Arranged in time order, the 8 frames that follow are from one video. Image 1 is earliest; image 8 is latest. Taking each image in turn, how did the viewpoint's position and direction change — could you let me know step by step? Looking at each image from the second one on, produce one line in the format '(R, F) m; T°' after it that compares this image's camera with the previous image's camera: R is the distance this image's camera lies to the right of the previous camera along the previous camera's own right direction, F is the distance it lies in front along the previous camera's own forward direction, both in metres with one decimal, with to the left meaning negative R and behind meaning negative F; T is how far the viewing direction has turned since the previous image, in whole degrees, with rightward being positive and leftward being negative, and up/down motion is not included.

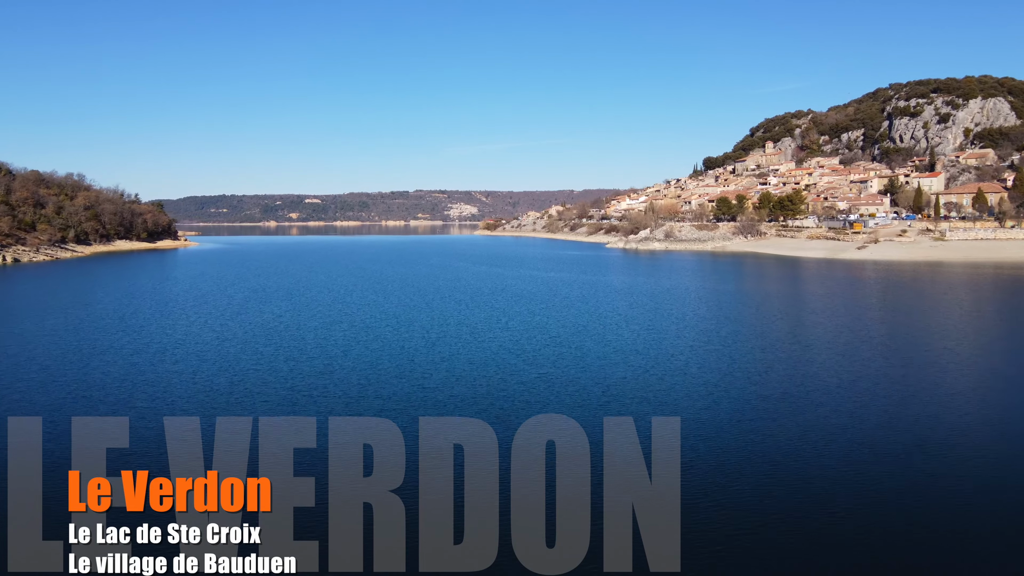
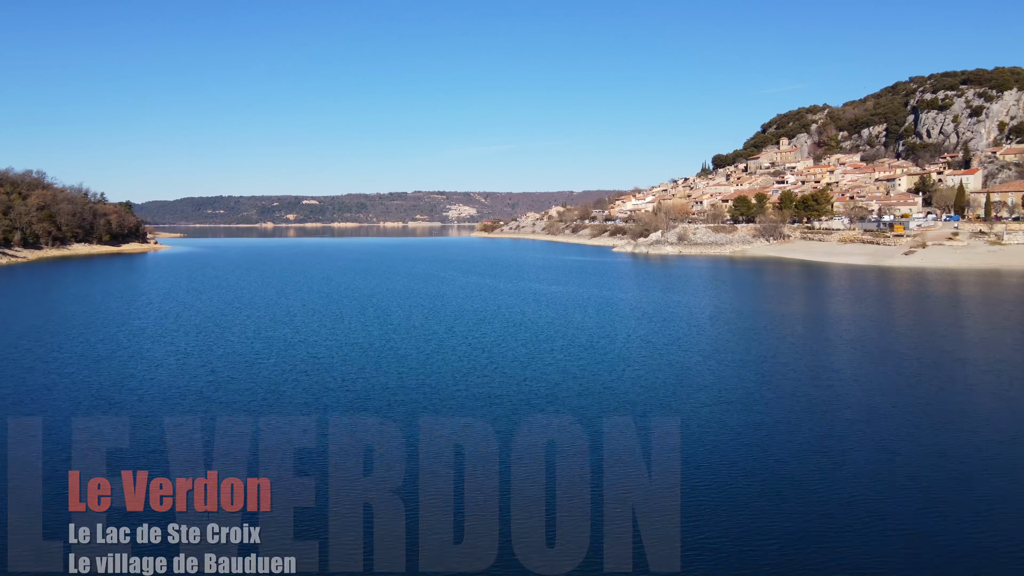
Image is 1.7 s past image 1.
(+0.1, +4.5) m; 0°
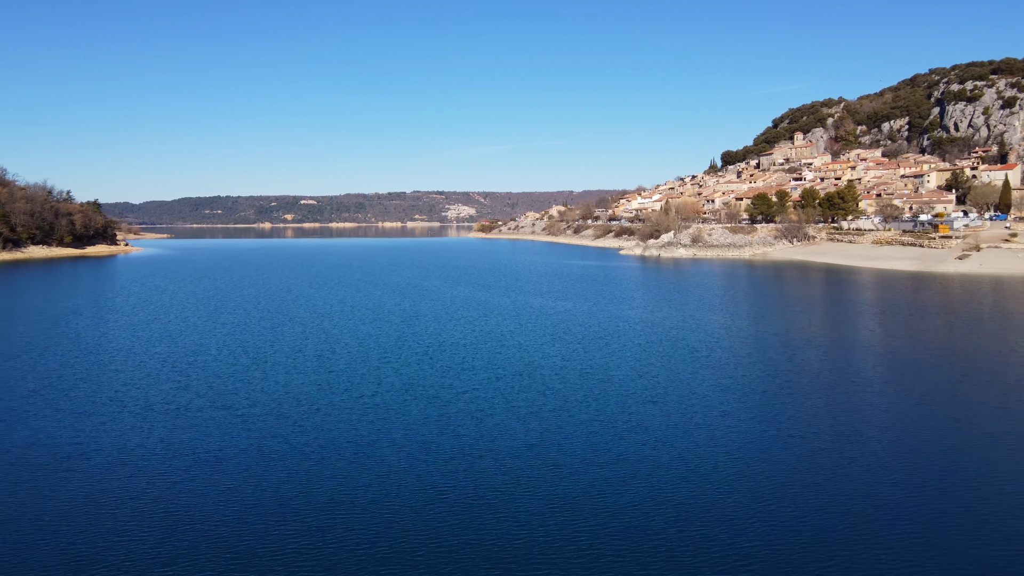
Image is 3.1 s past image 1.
(+0.1, +3.8) m; 0°
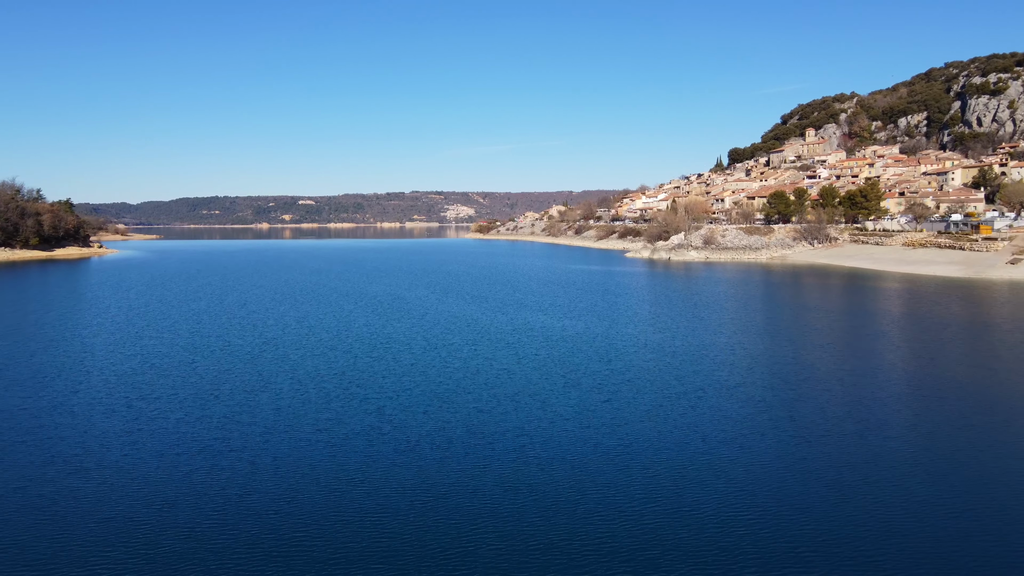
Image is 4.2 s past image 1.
(0.0, +2.9) m; 0°
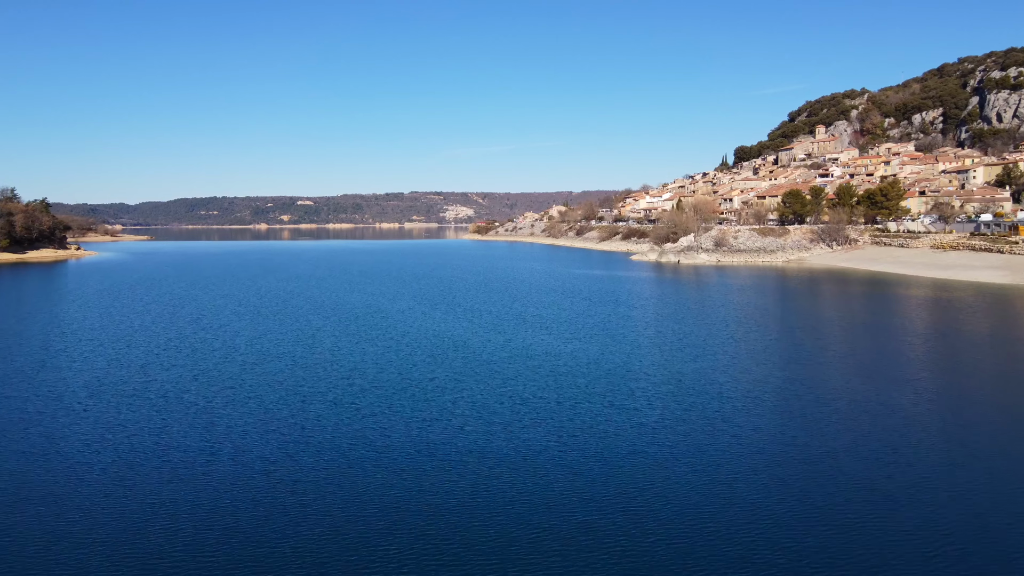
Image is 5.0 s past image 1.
(0.0, +2.3) m; 0°
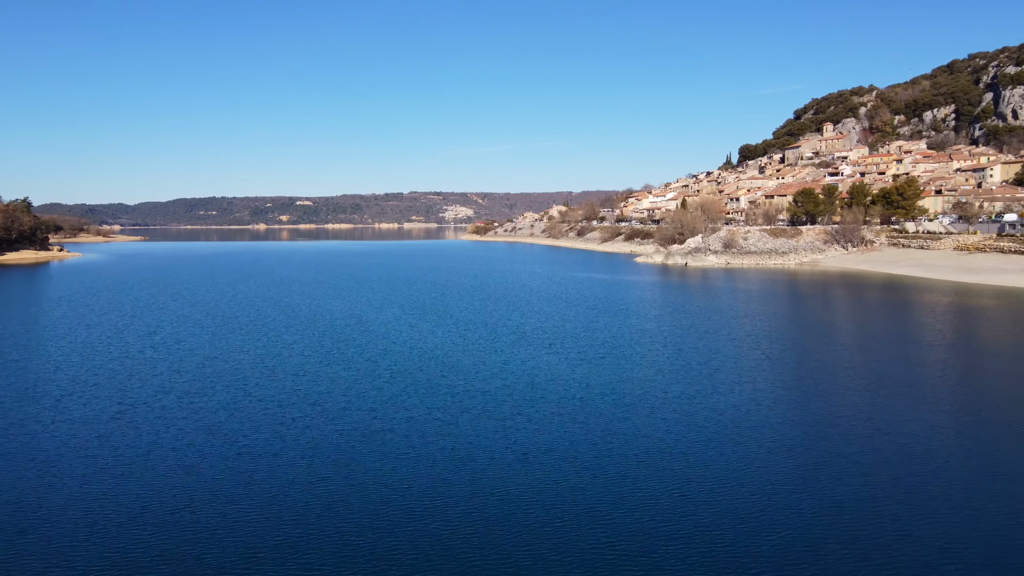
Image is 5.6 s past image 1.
(0.0, +1.6) m; 0°
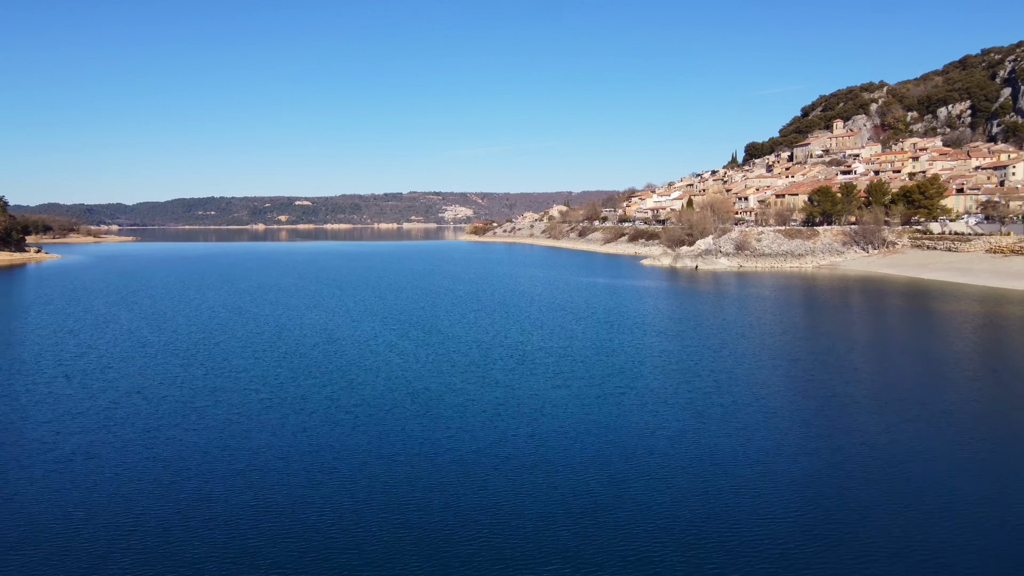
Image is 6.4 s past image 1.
(0.0, +1.9) m; 0°
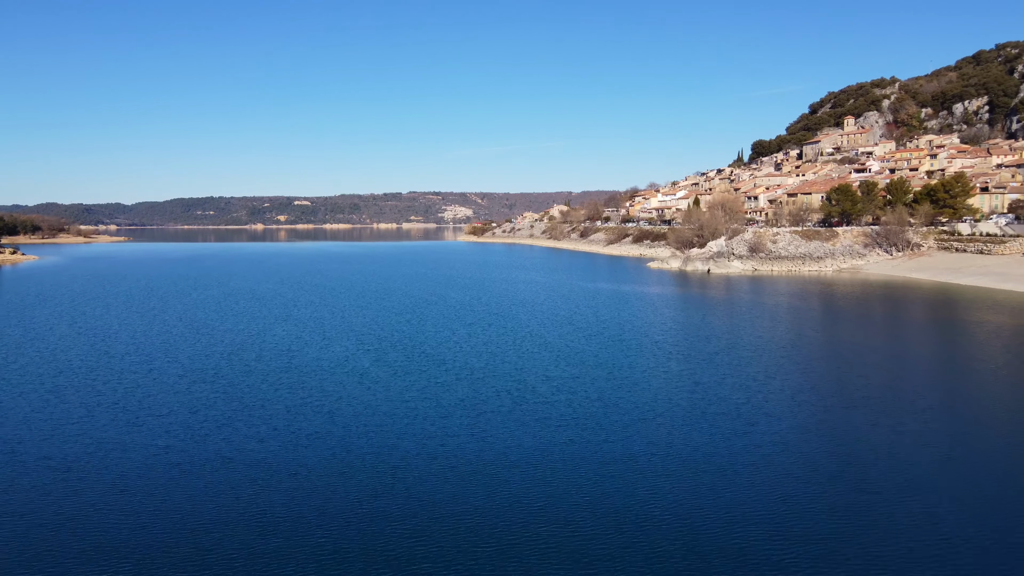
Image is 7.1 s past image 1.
(0.0, +2.0) m; 0°
